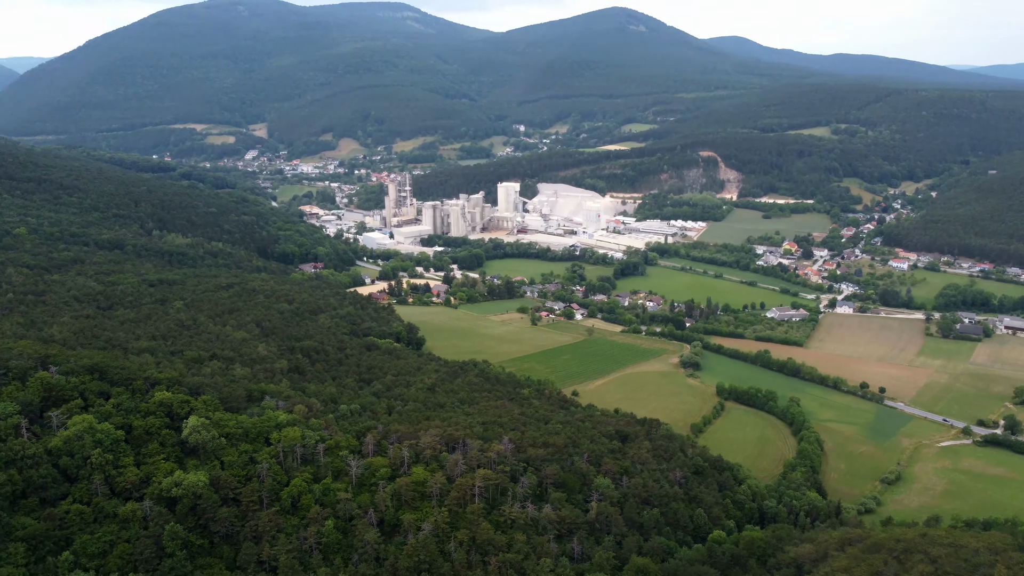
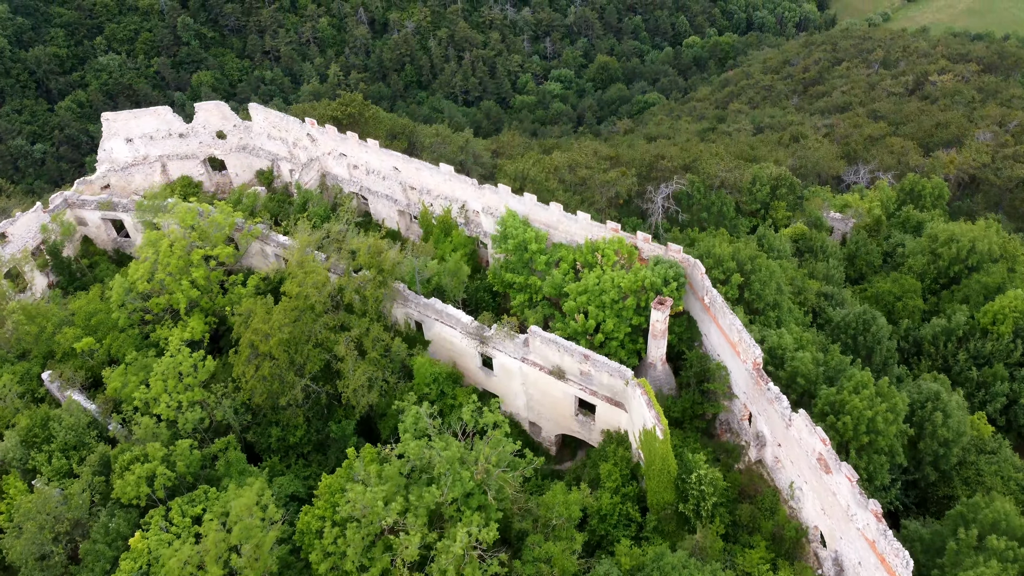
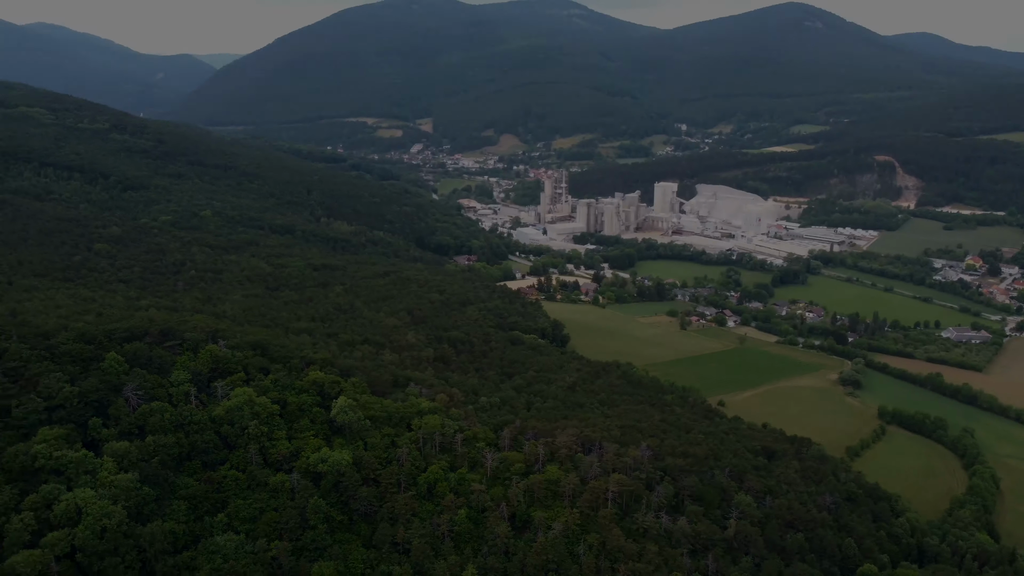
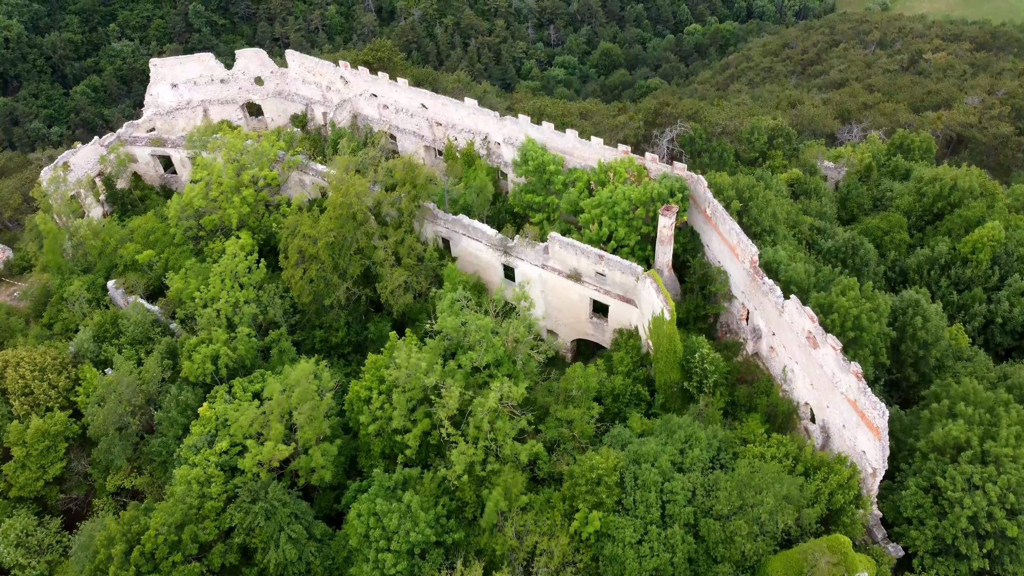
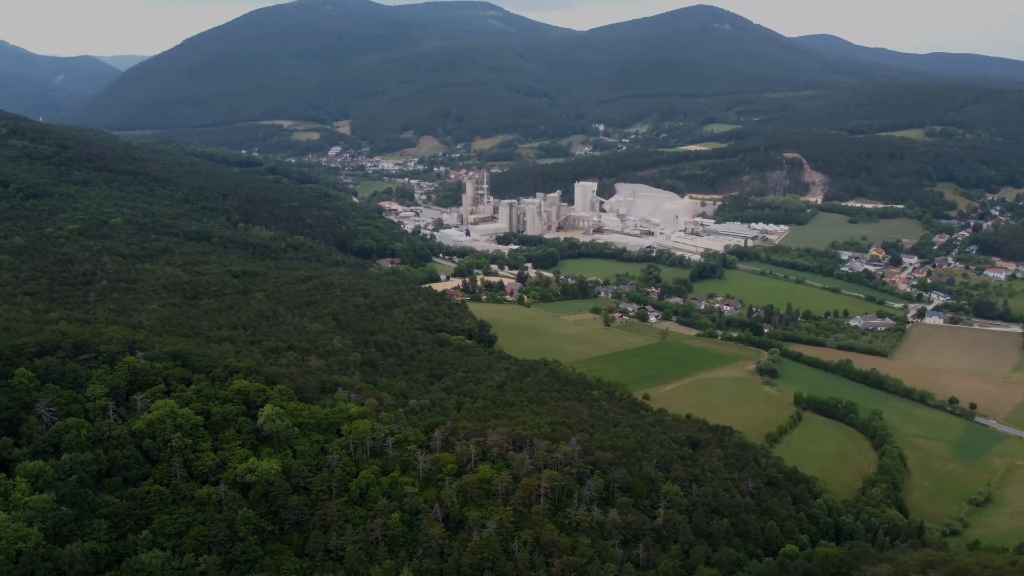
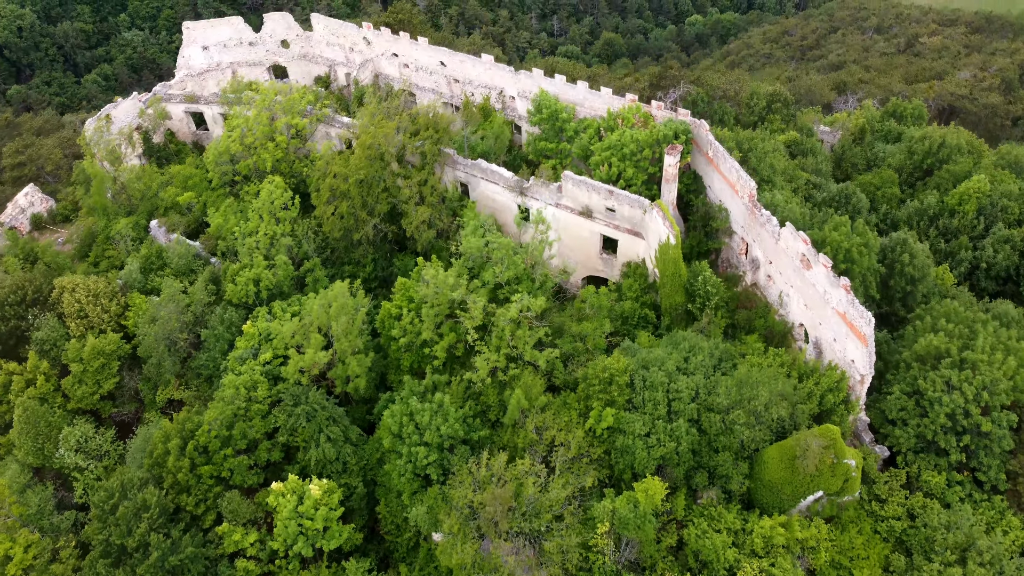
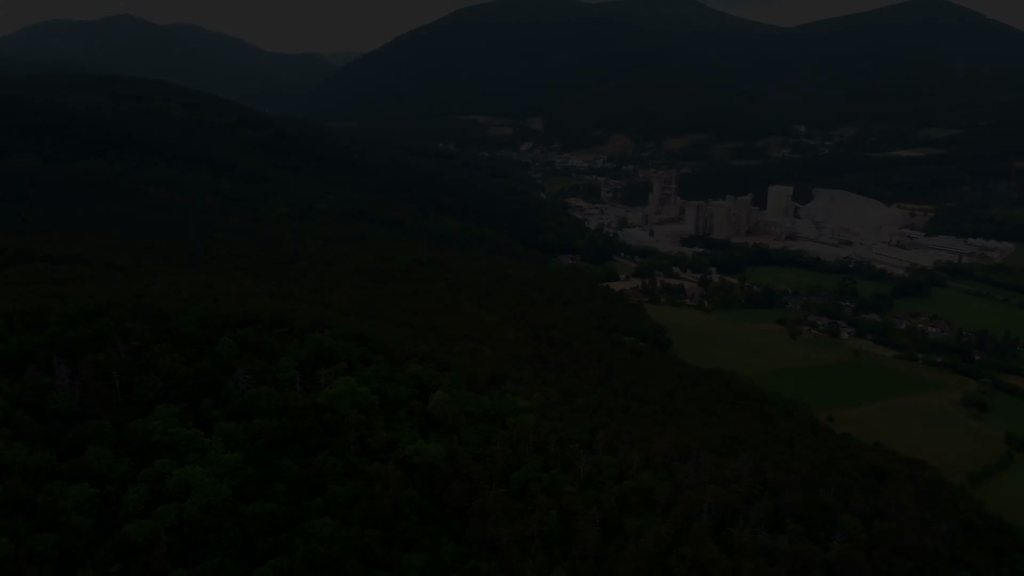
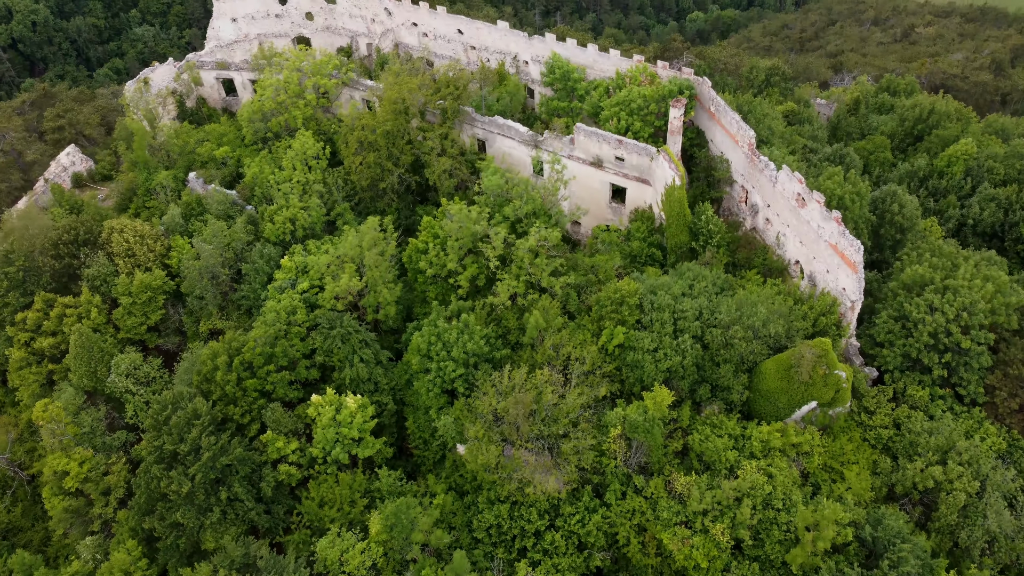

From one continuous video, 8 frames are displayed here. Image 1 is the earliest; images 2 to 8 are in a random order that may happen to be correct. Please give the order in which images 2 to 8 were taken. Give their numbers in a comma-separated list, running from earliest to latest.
5, 3, 7, 8, 6, 4, 2
